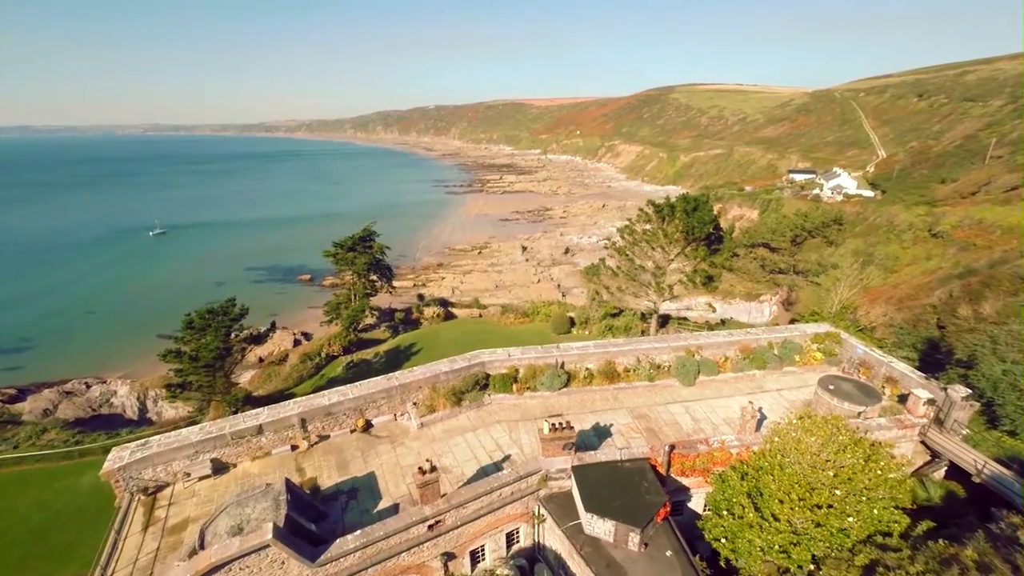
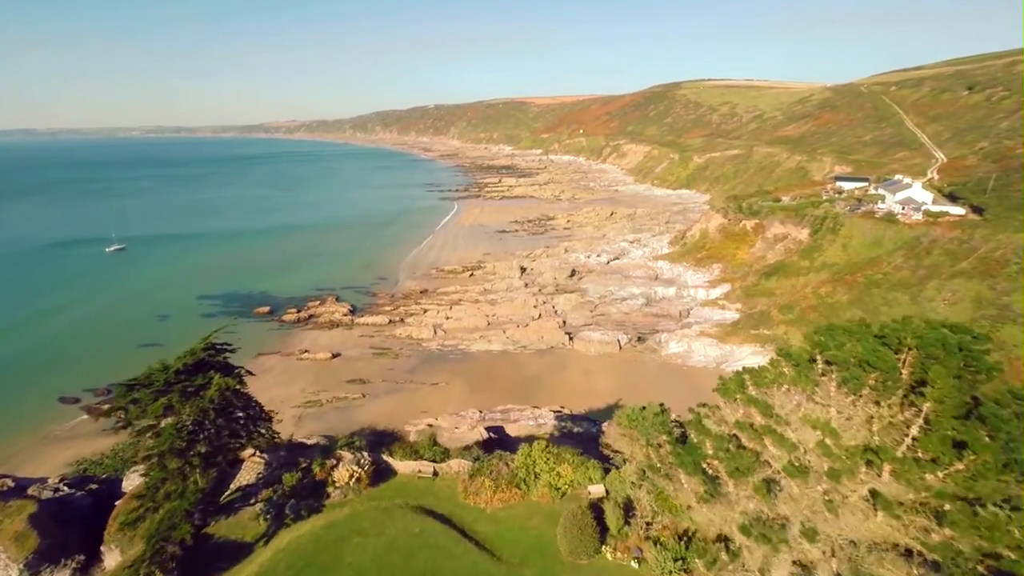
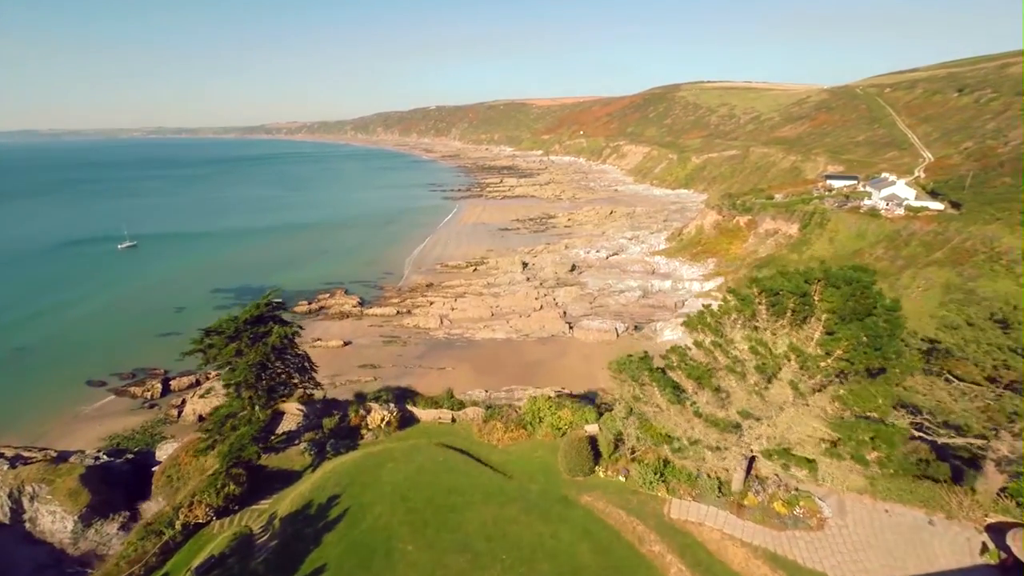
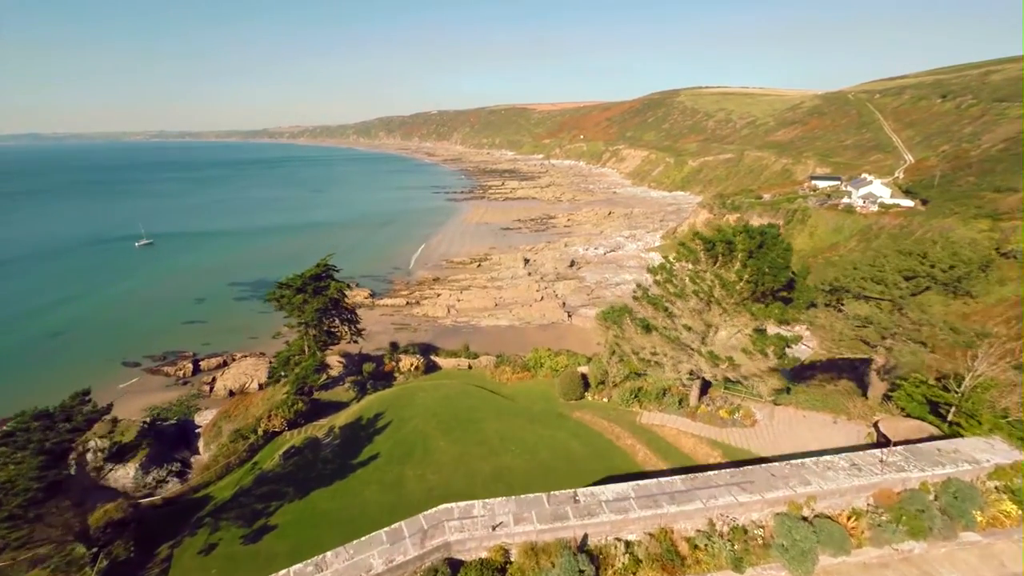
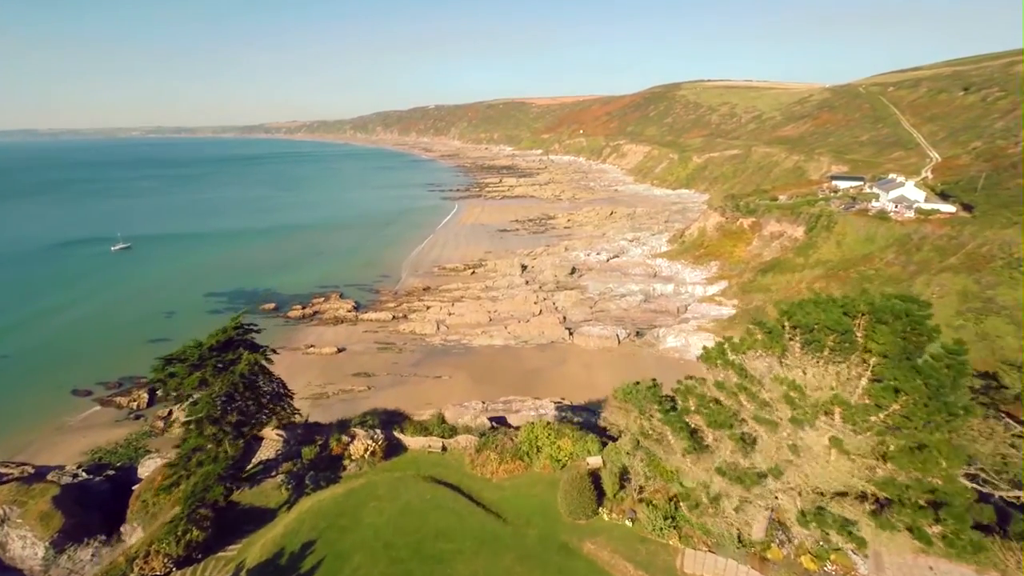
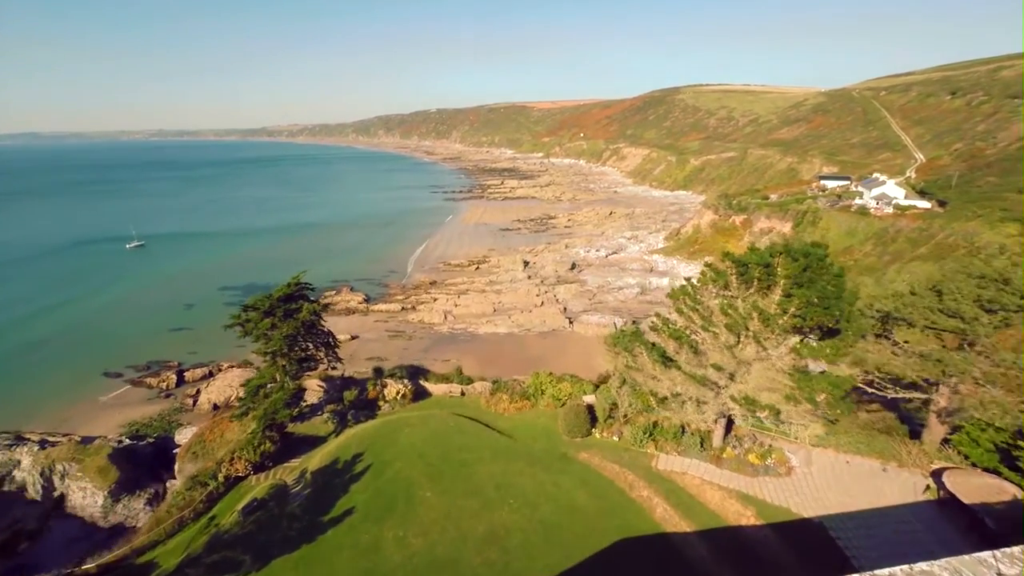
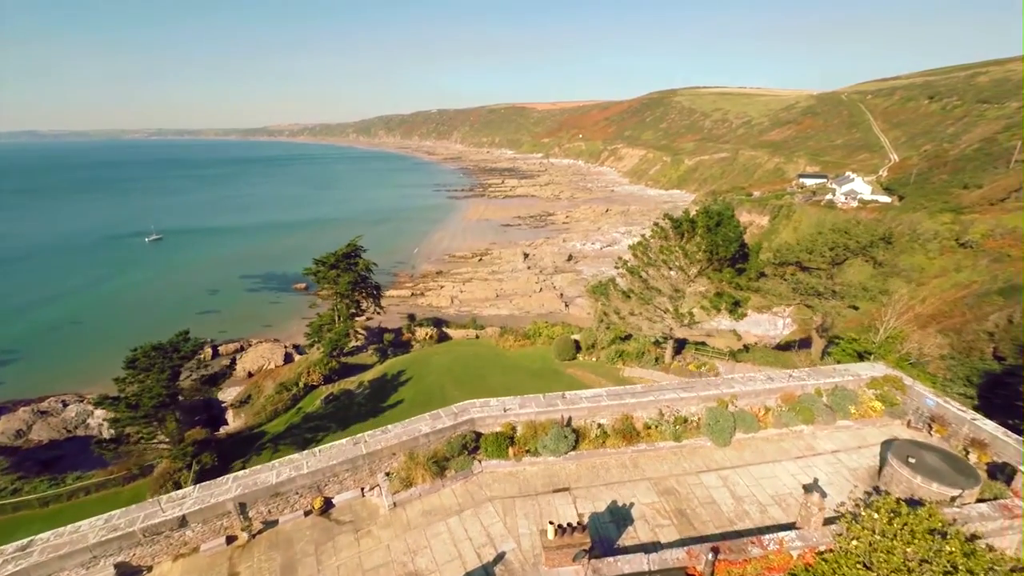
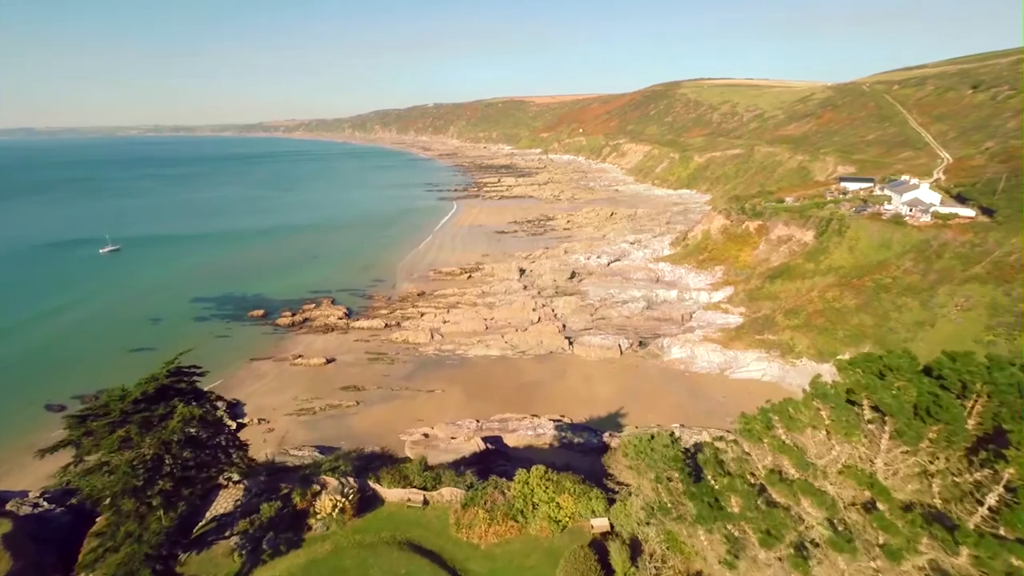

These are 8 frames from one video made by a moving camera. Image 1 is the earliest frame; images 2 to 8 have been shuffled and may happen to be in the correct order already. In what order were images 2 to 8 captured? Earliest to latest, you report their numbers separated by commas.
7, 4, 6, 3, 5, 2, 8
